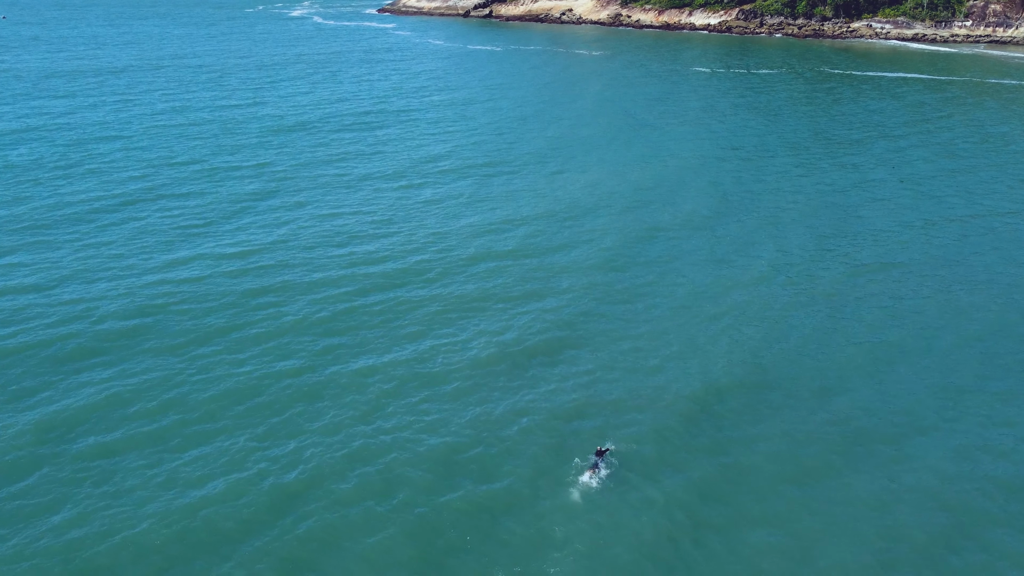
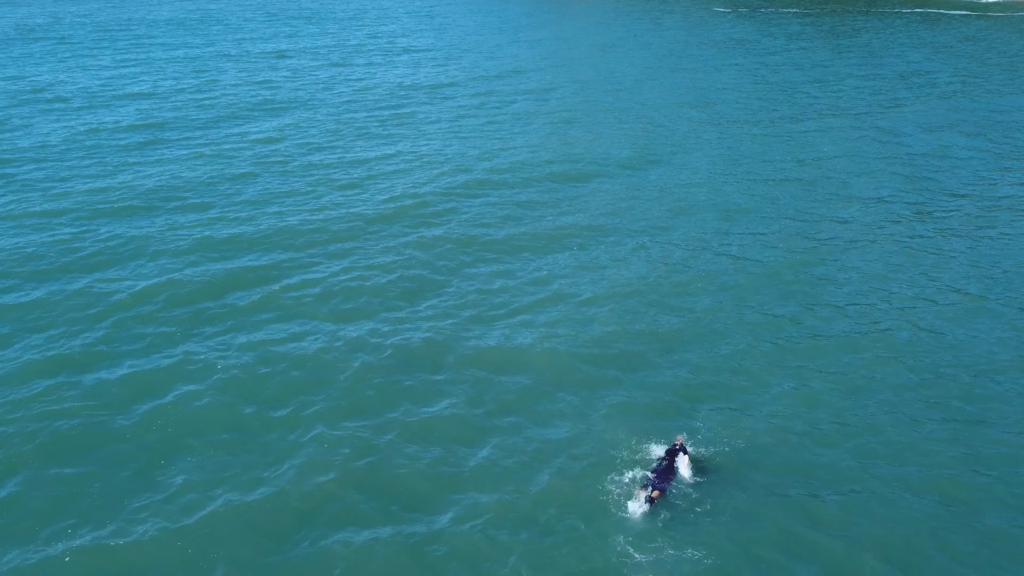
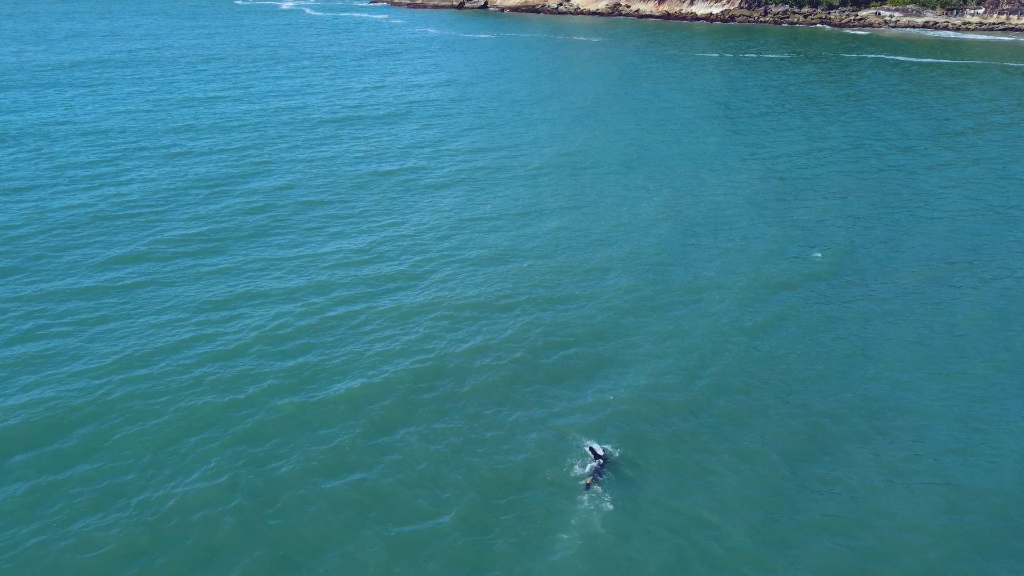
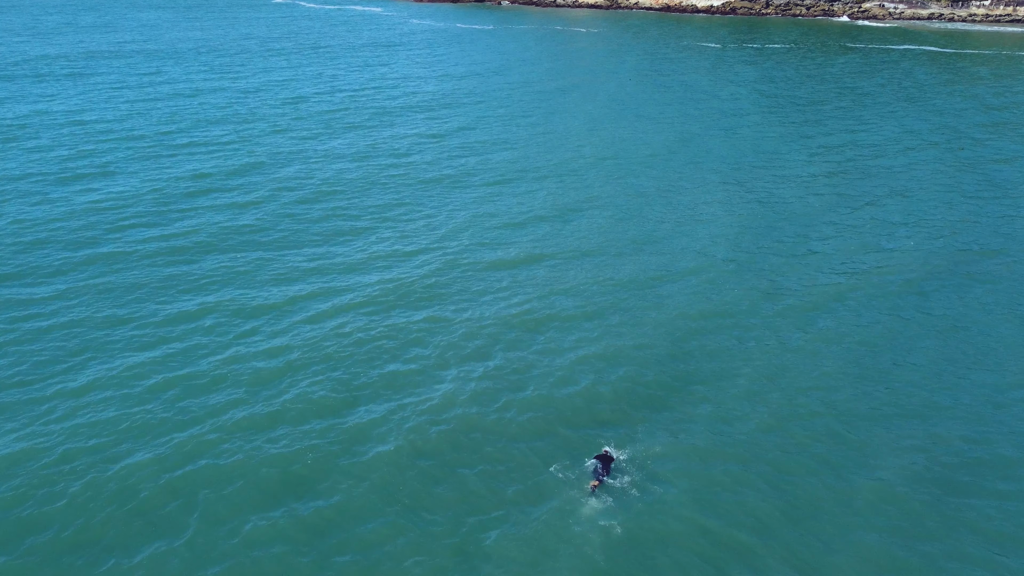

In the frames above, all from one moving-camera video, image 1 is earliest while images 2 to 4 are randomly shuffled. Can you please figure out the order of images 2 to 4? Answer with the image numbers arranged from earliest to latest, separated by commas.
3, 4, 2
